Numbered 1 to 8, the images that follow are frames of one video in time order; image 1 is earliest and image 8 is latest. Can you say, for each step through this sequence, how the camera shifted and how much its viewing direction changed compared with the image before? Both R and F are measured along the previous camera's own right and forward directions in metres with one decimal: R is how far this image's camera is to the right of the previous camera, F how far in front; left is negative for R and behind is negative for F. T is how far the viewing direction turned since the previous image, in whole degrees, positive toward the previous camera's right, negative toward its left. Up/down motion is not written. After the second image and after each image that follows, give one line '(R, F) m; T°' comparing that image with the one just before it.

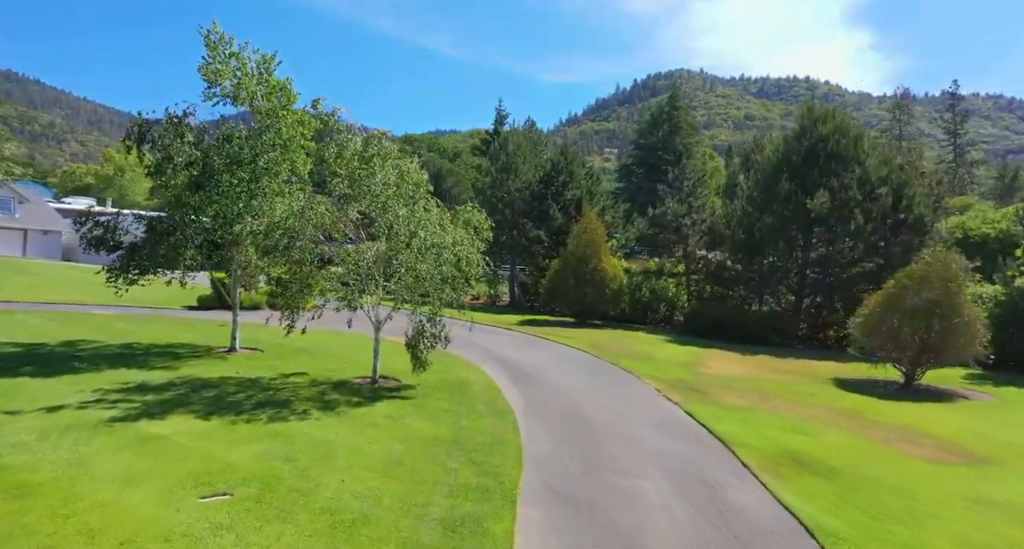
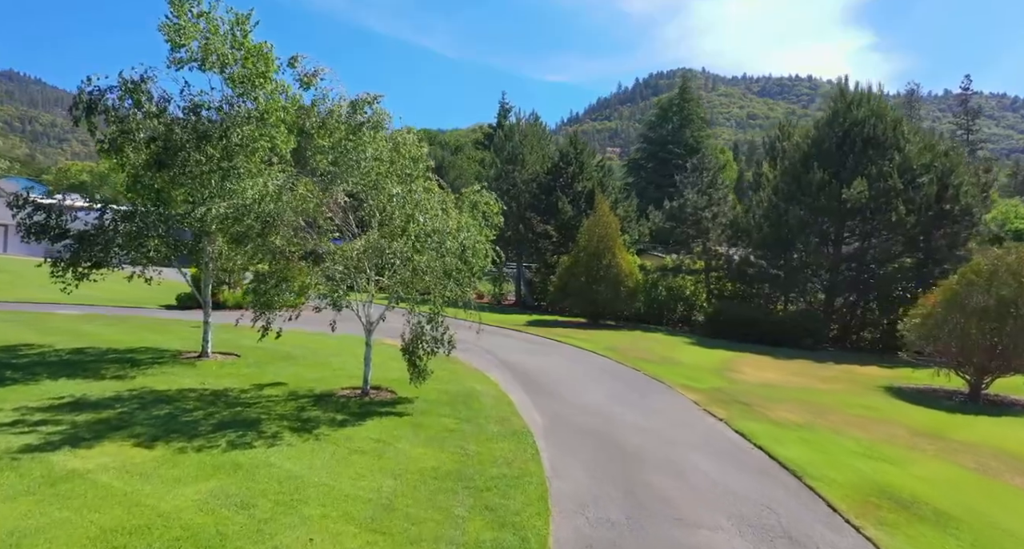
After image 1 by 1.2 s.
(-0.3, +2.4) m; 0°
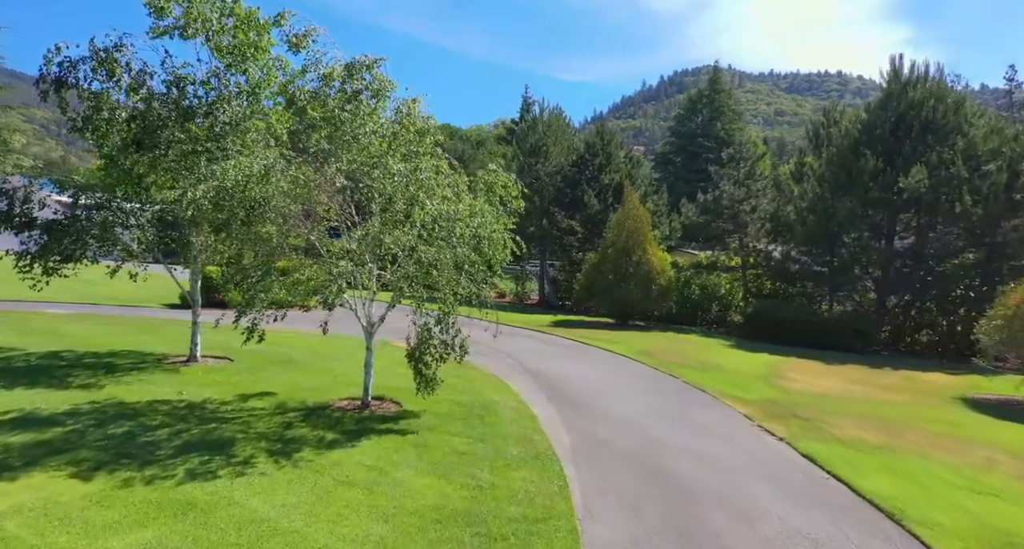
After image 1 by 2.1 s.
(0.0, +1.9) m; -2°
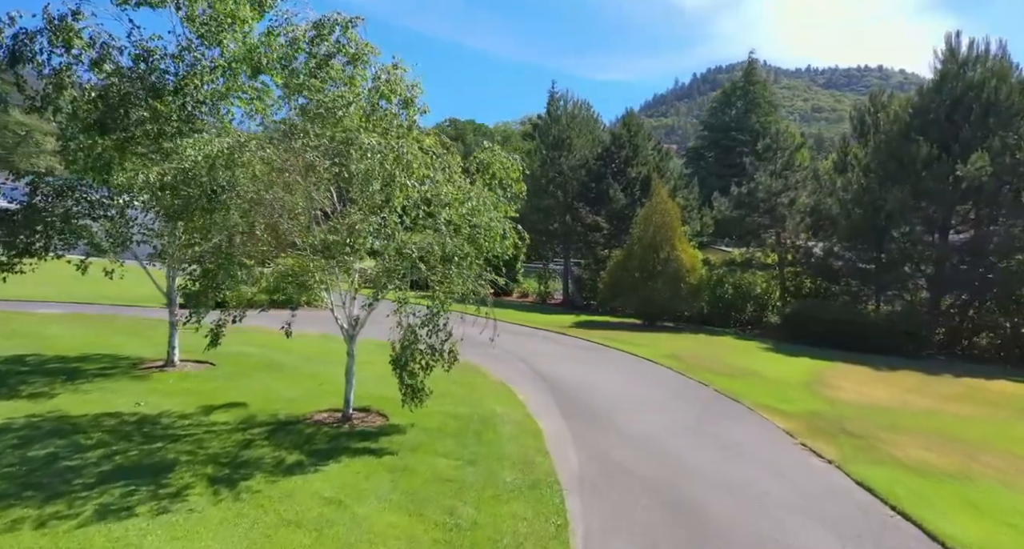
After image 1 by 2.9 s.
(+0.5, +1.6) m; -3°
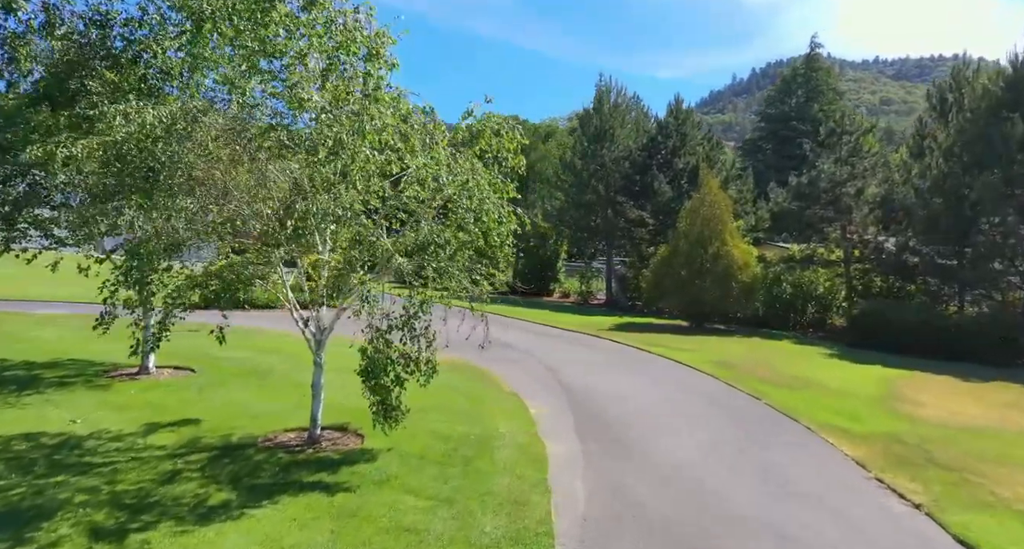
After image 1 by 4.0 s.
(+0.7, +1.9) m; -5°
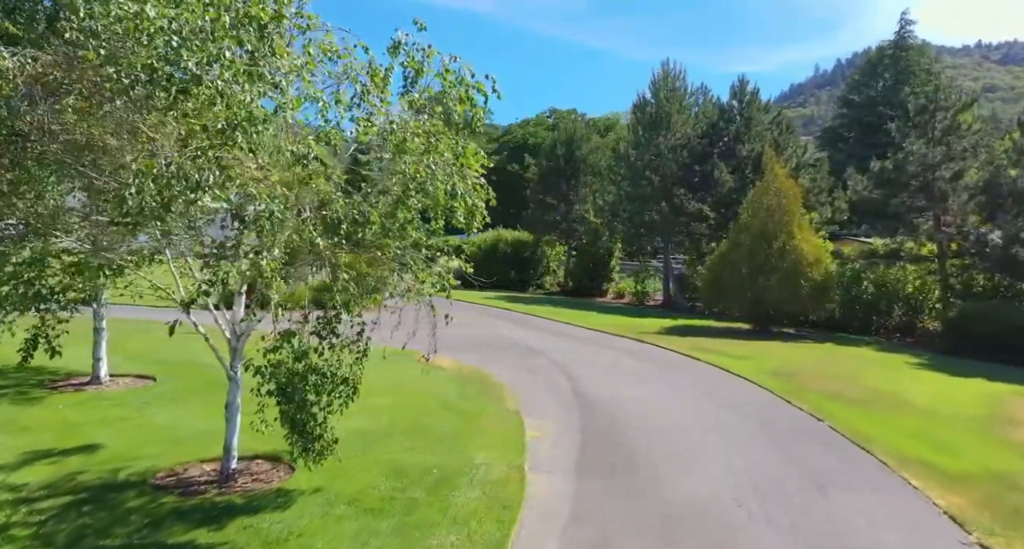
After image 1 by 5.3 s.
(+1.1, +2.1) m; -6°
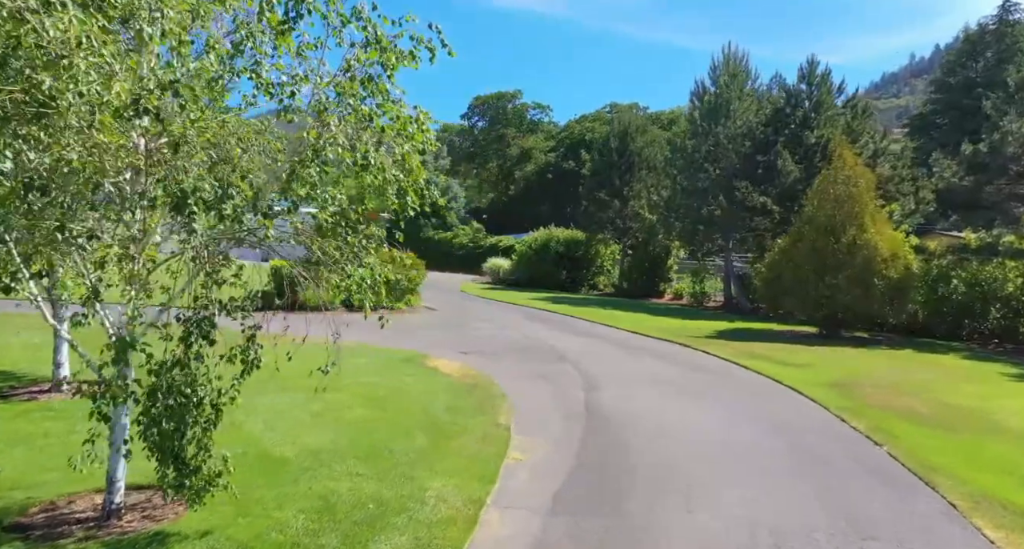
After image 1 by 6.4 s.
(+1.2, +1.5) m; -6°
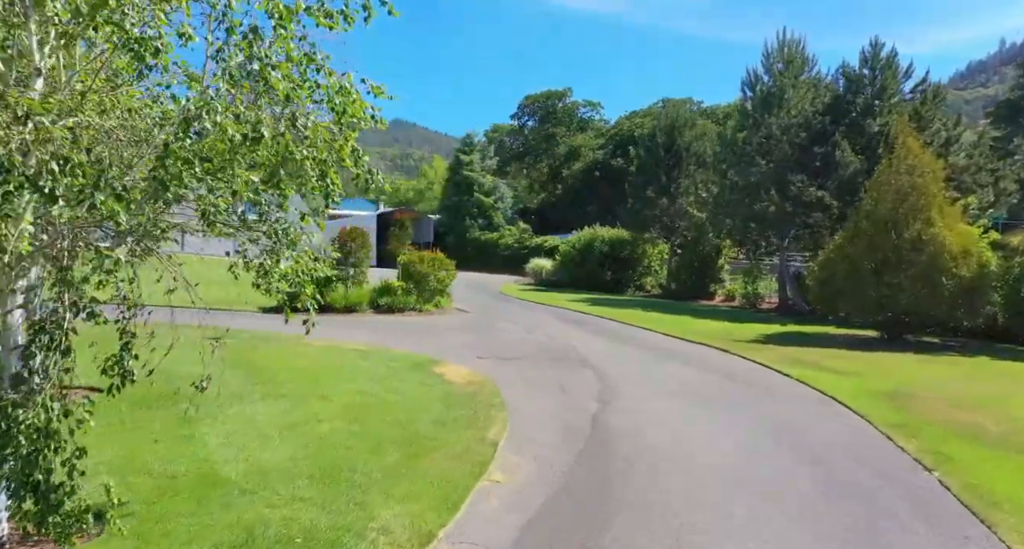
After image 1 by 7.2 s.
(+0.9, +1.0) m; -5°
